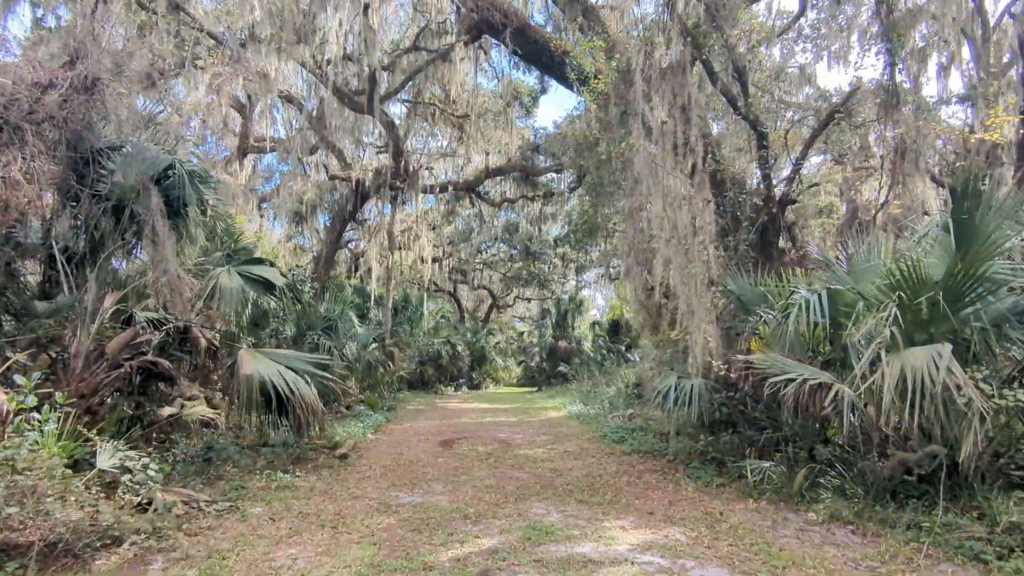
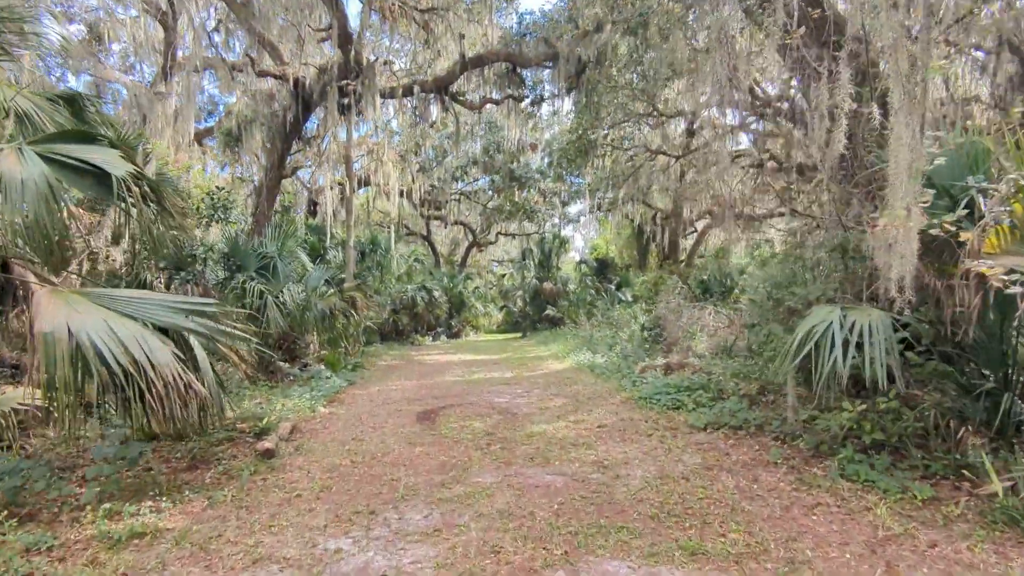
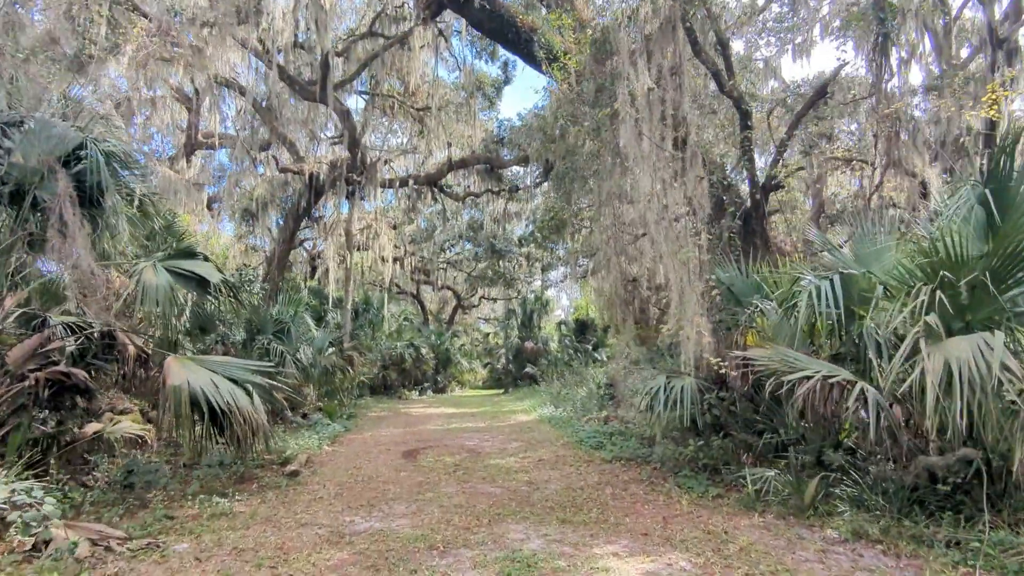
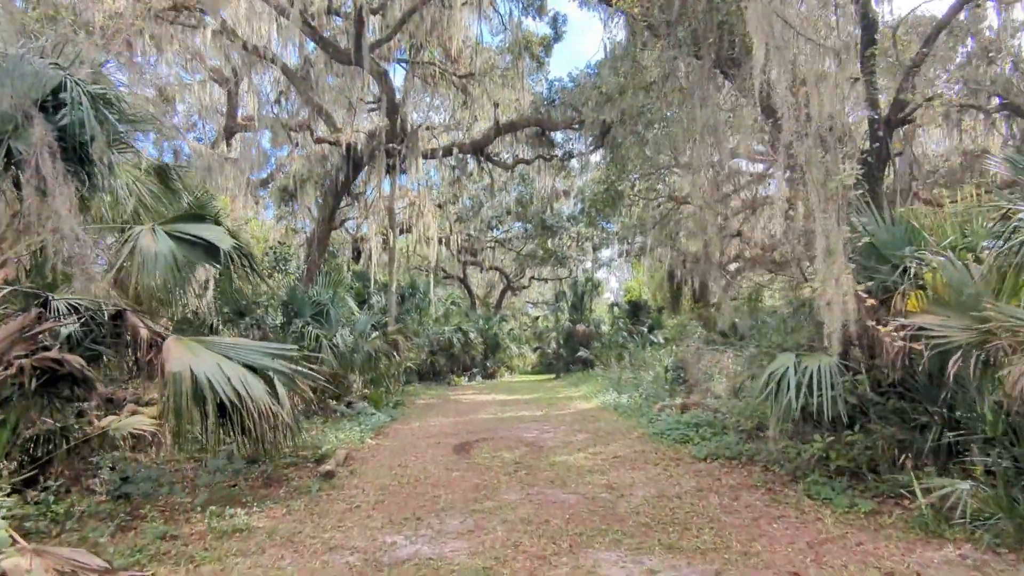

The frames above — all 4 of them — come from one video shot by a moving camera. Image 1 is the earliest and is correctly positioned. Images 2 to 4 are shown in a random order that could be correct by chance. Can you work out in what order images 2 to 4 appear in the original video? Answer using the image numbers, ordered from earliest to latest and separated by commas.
3, 4, 2
